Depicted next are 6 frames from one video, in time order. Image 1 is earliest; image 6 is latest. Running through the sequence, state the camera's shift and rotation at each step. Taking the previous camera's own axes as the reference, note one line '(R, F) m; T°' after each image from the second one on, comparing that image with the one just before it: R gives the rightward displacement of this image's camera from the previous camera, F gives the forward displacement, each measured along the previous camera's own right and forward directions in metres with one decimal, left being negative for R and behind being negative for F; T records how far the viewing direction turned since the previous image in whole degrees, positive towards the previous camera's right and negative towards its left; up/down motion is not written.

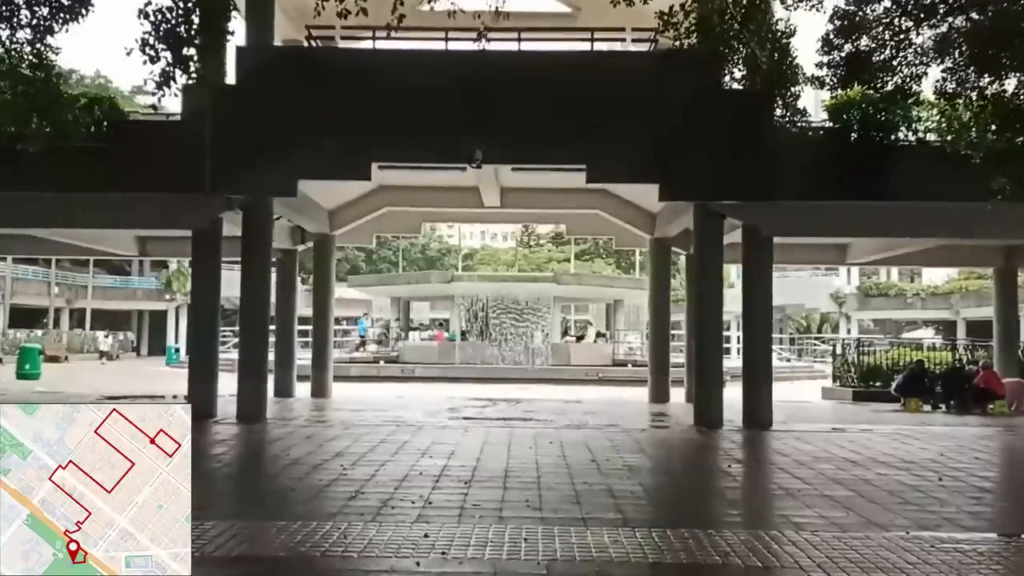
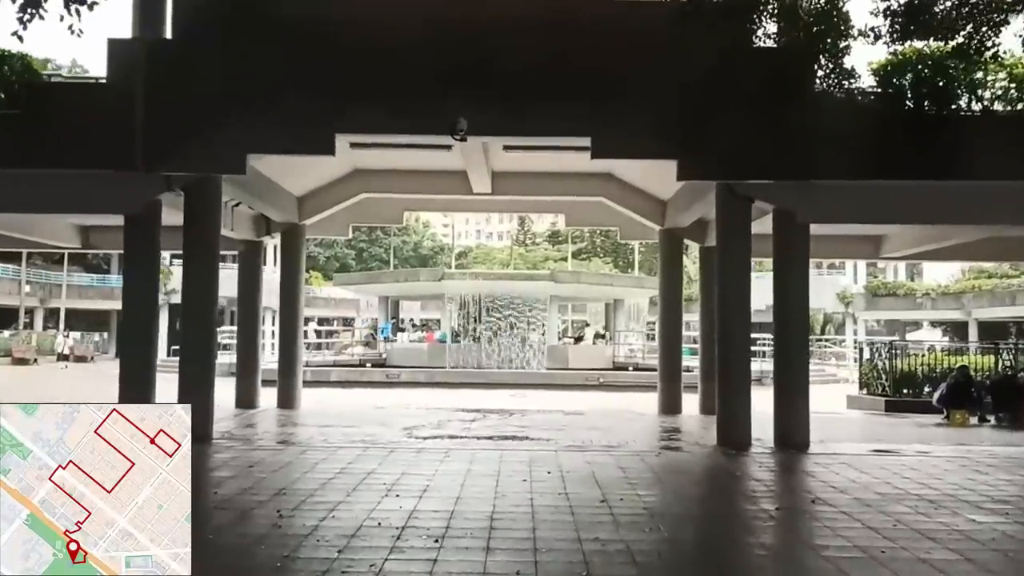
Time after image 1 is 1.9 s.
(+0.1, +2.0) m; 0°
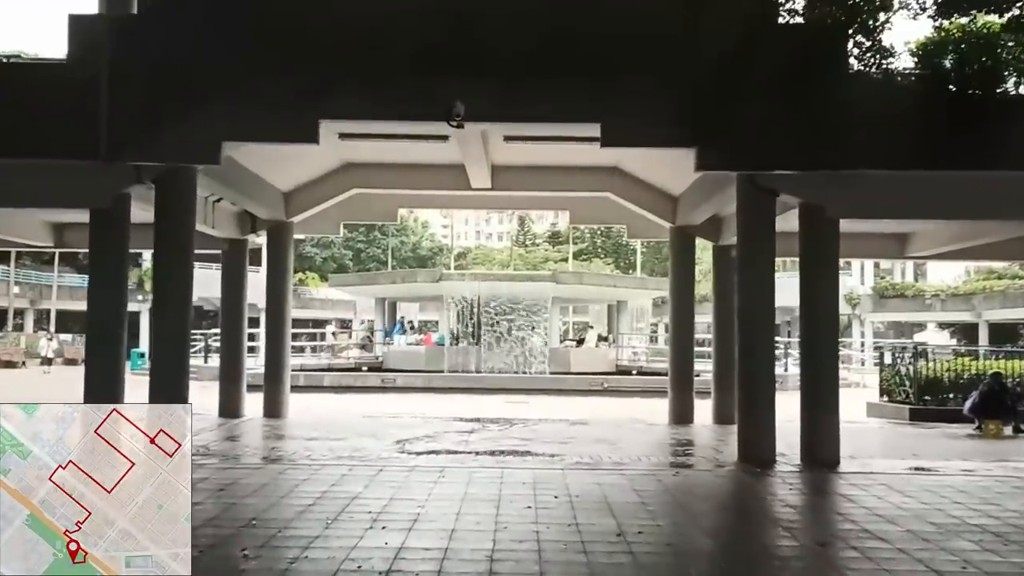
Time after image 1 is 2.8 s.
(0.0, +1.0) m; 0°
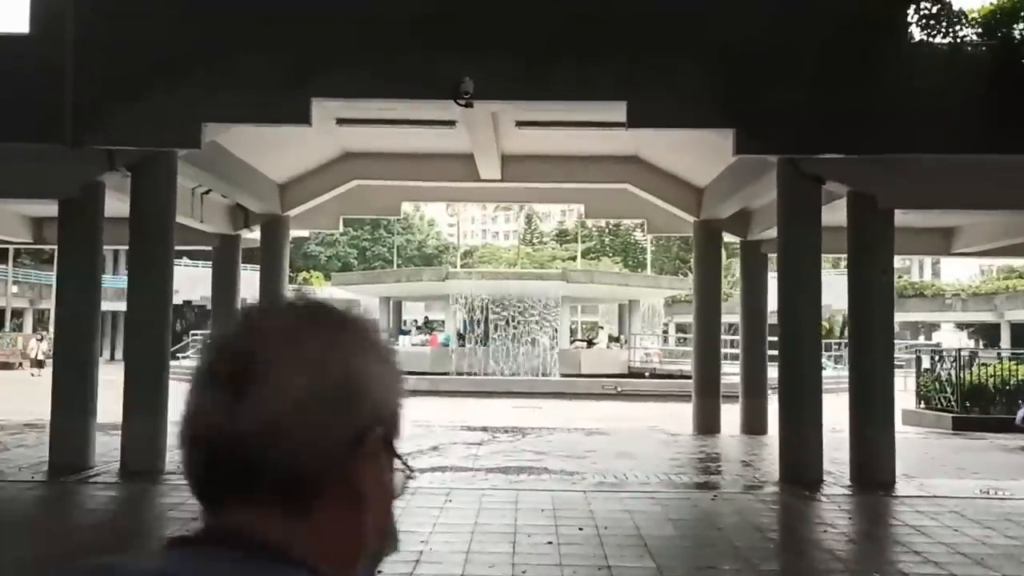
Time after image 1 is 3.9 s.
(-0.1, +1.1) m; 0°
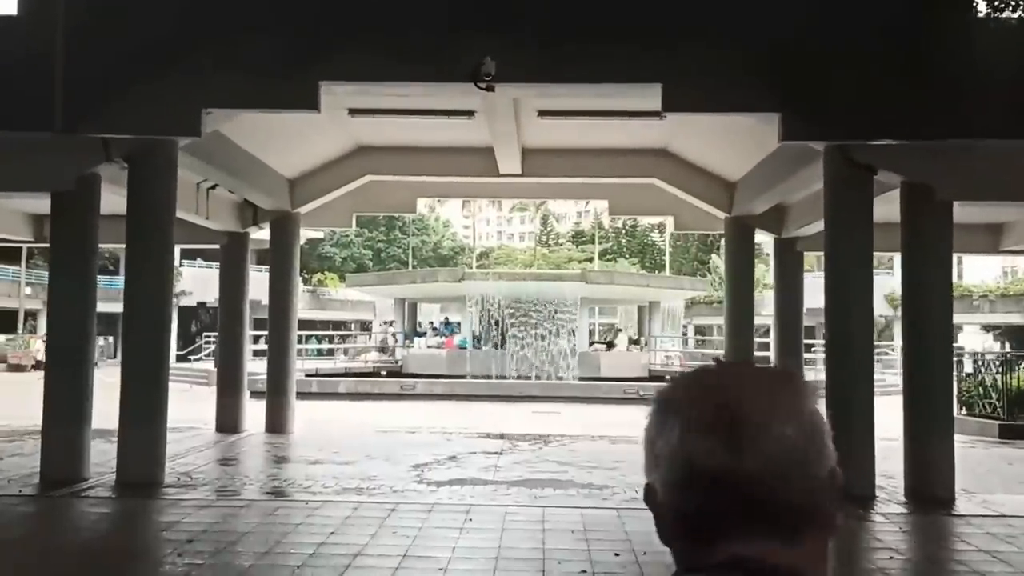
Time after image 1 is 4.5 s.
(-0.1, +0.7) m; -1°
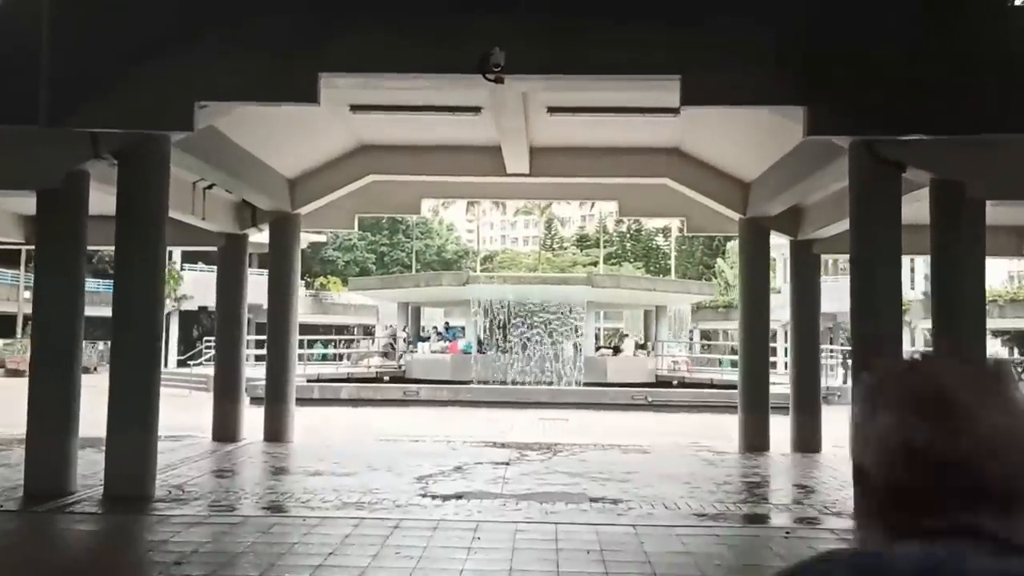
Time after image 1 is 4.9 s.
(-0.1, +0.4) m; 0°
